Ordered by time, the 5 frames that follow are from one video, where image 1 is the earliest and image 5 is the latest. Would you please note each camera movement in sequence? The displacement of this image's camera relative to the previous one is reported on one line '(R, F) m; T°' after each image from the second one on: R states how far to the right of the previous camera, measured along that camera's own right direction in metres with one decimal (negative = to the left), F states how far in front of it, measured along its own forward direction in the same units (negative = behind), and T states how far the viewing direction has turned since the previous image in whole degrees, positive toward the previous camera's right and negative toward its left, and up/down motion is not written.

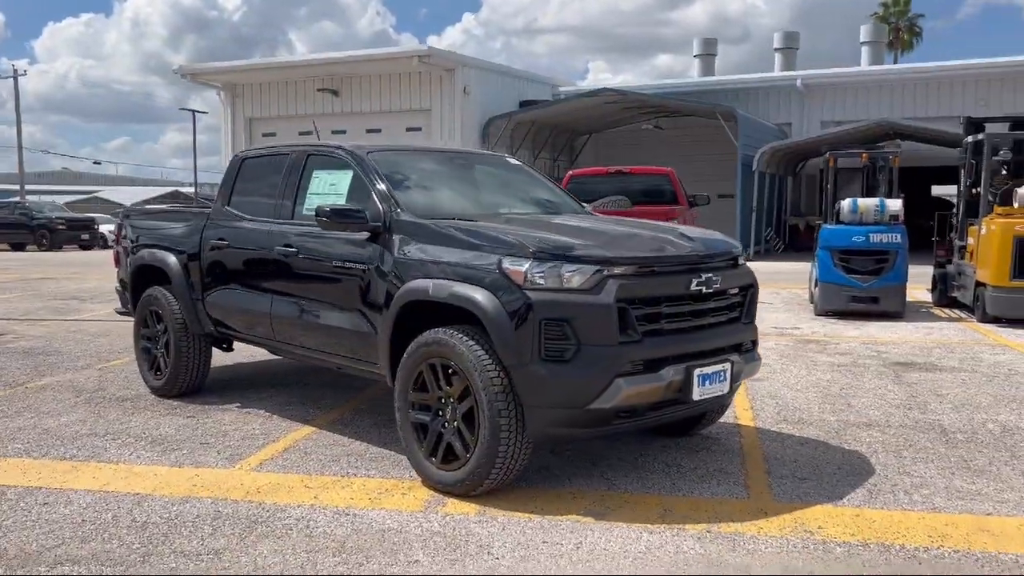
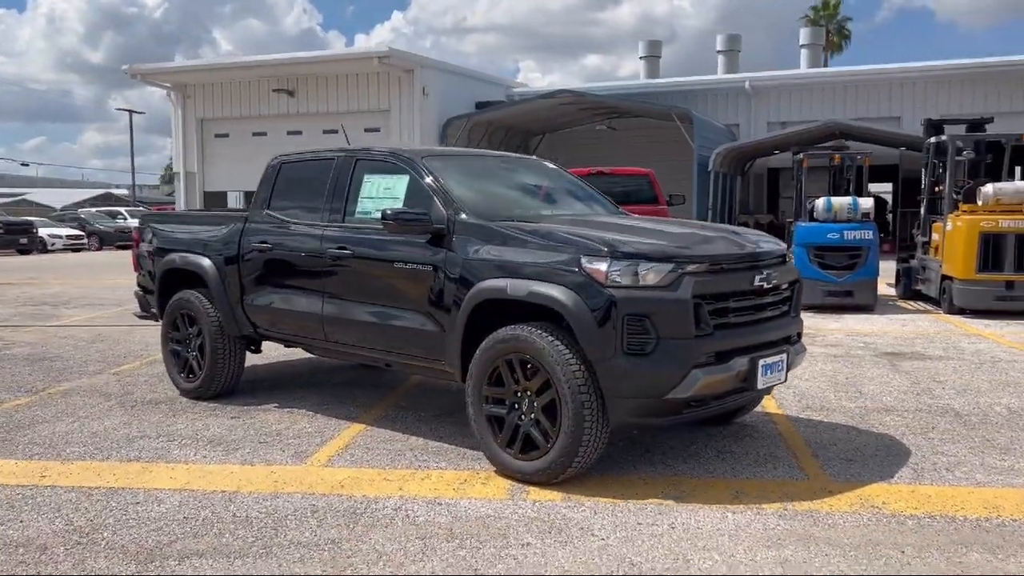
(-0.7, -0.2) m; +4°
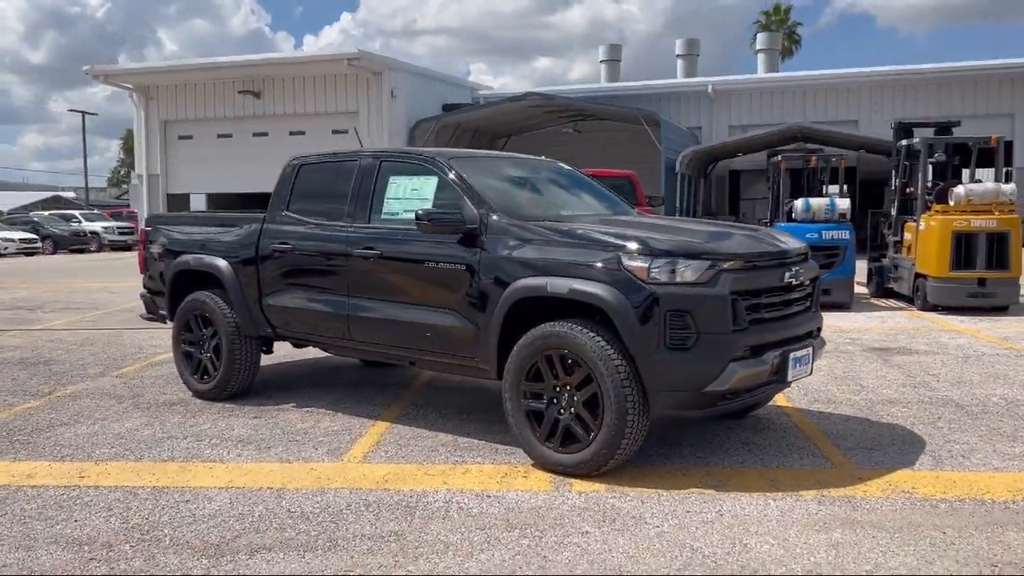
(-0.4, -0.1) m; +3°
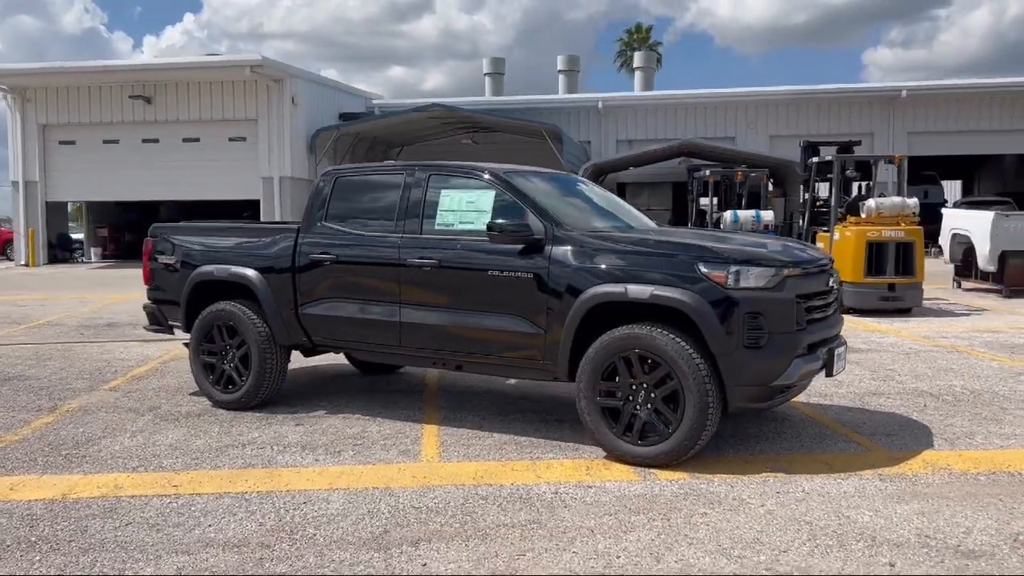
(-1.2, -0.2) m; +9°
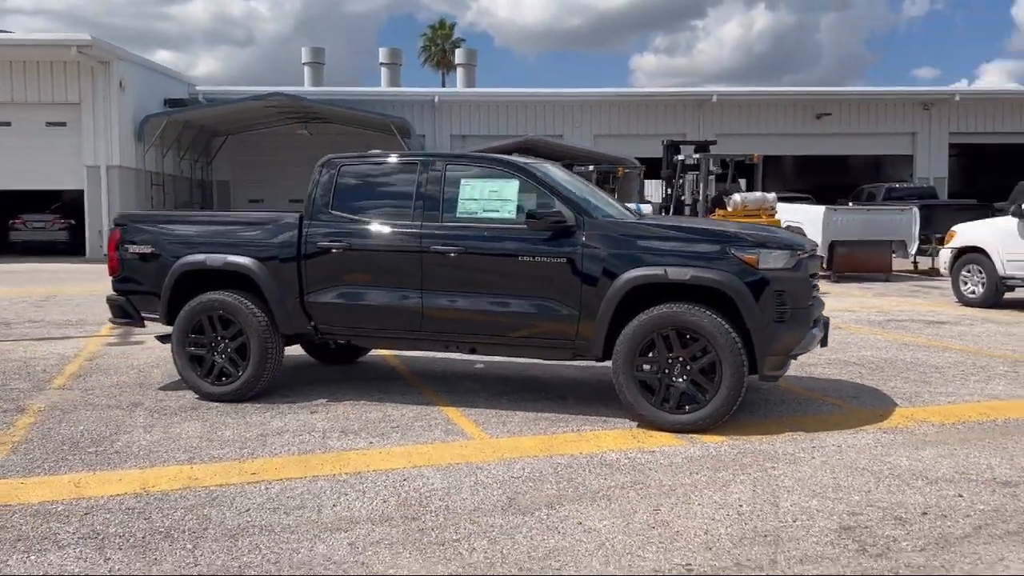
(-1.5, -0.1) m; +13°
